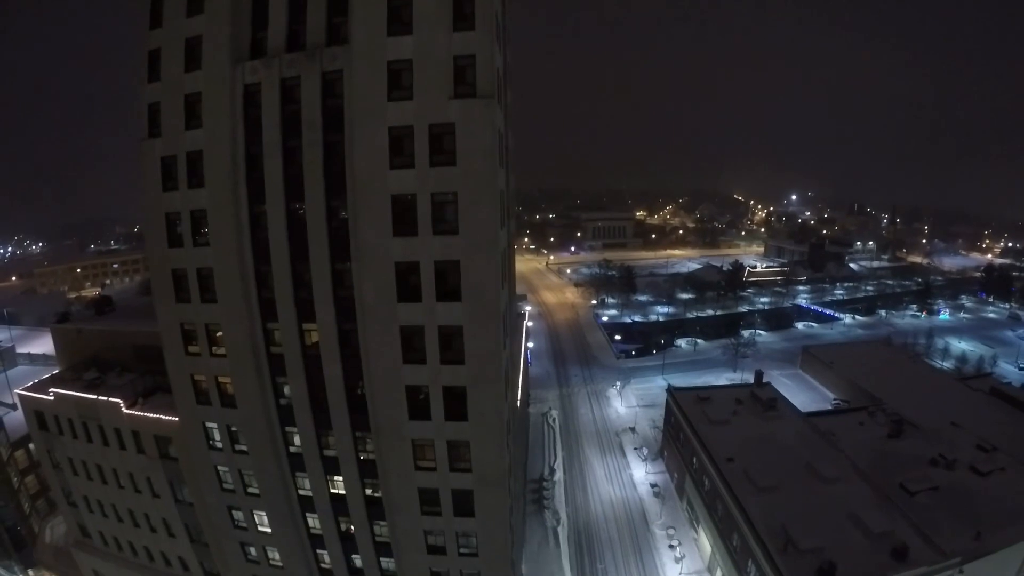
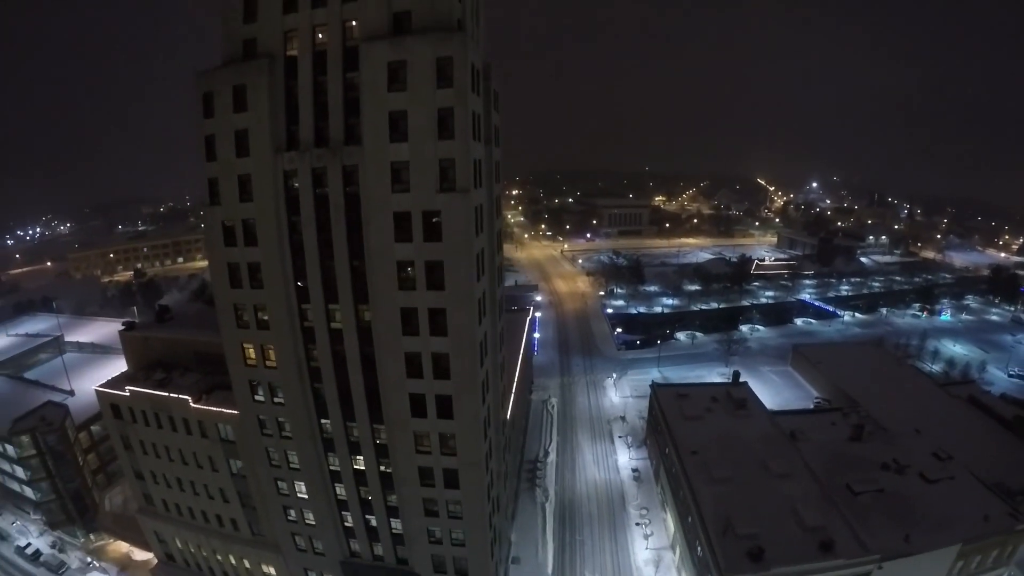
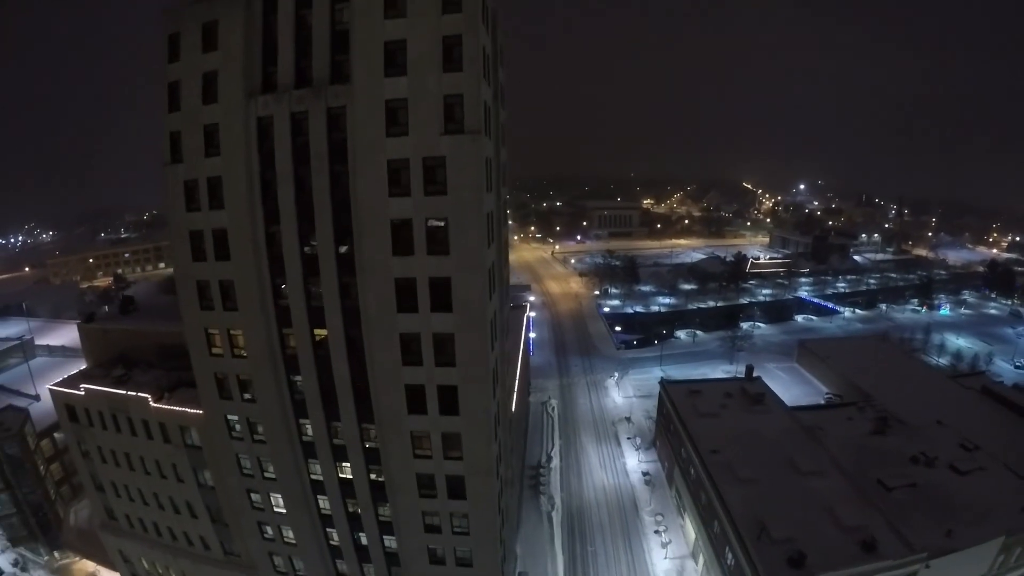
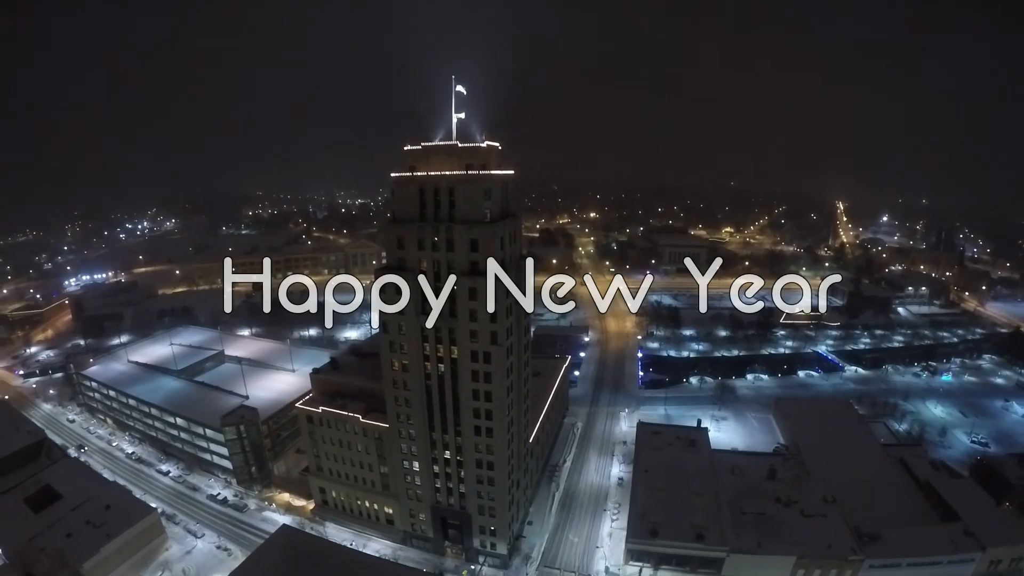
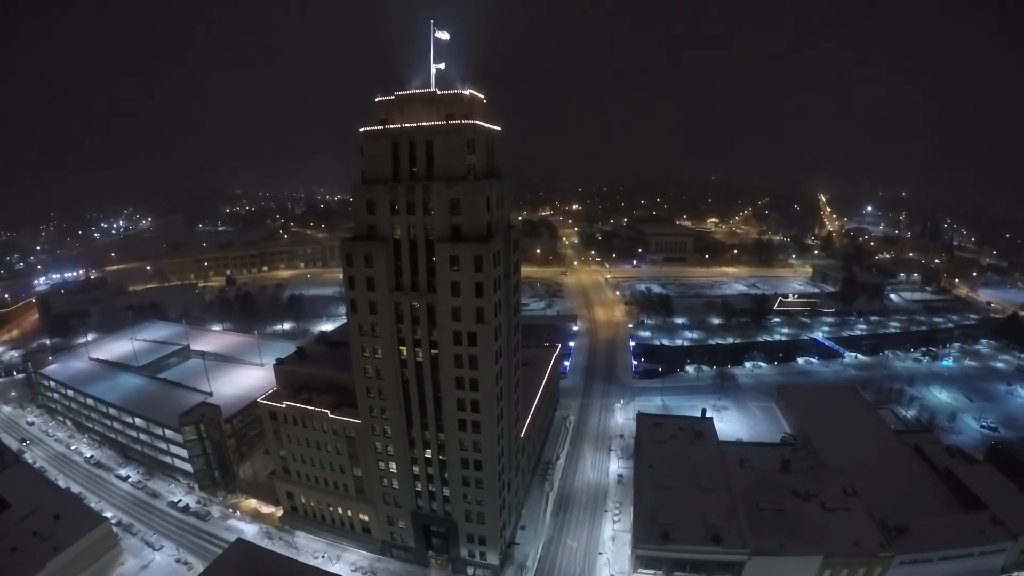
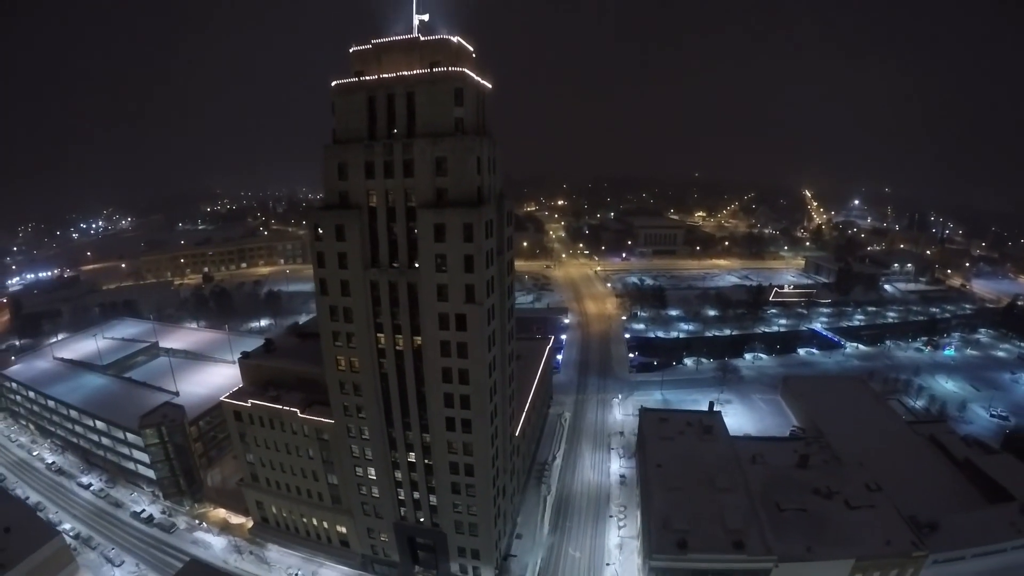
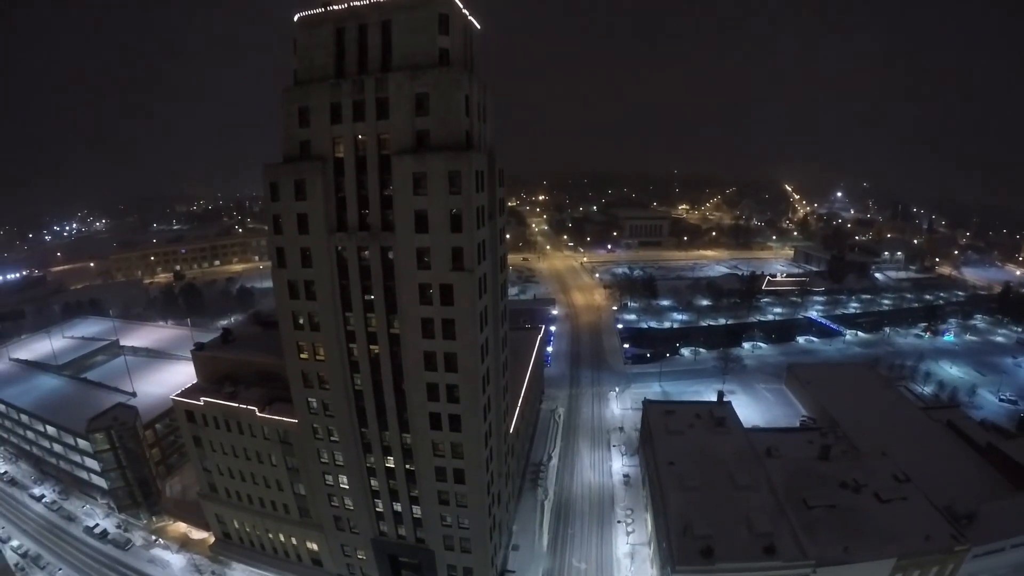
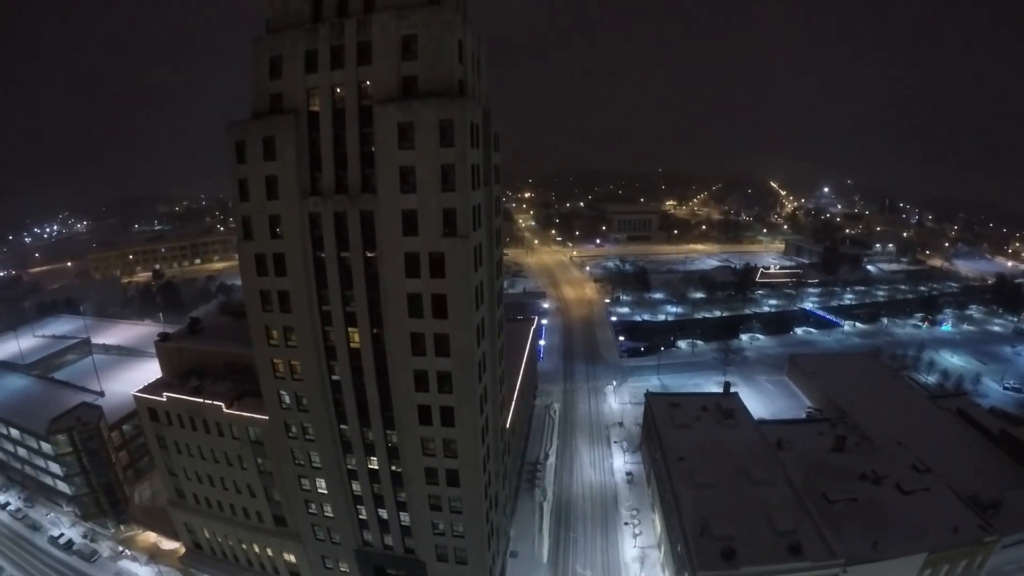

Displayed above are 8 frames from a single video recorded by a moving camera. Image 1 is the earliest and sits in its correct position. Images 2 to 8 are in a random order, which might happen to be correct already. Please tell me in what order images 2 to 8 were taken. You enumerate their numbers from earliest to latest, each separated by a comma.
3, 2, 8, 7, 6, 5, 4
